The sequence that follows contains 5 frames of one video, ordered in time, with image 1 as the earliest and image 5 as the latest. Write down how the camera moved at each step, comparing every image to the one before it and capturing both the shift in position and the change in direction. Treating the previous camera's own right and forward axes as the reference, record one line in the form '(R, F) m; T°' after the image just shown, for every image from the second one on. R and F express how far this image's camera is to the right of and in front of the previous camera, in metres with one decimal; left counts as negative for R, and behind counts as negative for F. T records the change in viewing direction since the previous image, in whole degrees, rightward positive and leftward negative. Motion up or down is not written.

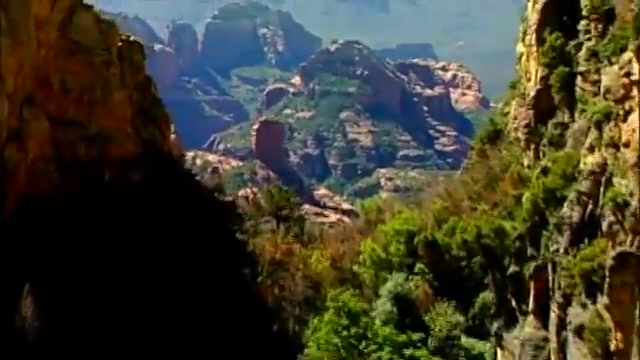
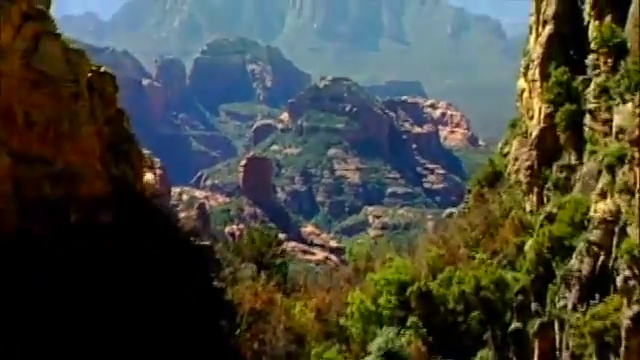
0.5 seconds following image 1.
(0.0, +0.8) m; +1°
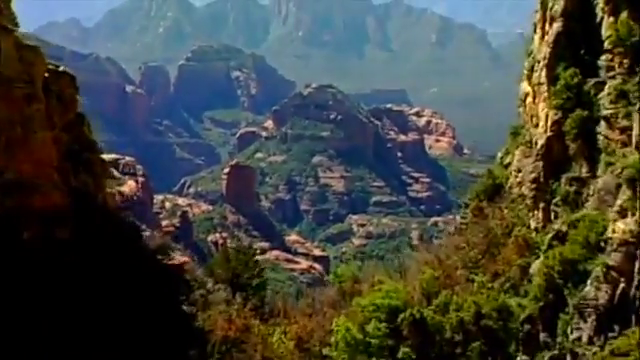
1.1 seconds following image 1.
(0.0, +0.9) m; +1°
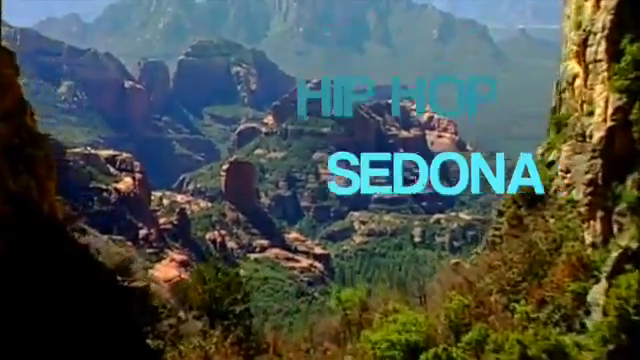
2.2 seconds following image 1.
(0.0, +1.7) m; 0°
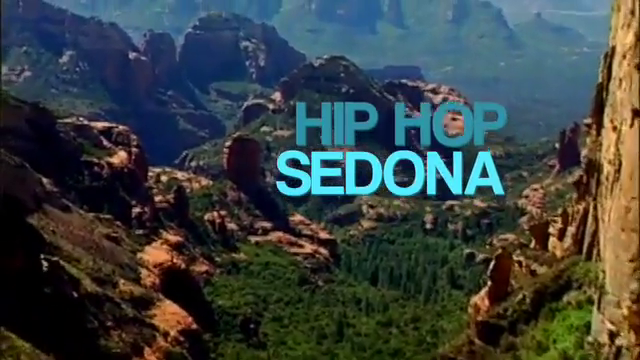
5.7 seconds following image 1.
(0.0, +5.5) m; 0°
